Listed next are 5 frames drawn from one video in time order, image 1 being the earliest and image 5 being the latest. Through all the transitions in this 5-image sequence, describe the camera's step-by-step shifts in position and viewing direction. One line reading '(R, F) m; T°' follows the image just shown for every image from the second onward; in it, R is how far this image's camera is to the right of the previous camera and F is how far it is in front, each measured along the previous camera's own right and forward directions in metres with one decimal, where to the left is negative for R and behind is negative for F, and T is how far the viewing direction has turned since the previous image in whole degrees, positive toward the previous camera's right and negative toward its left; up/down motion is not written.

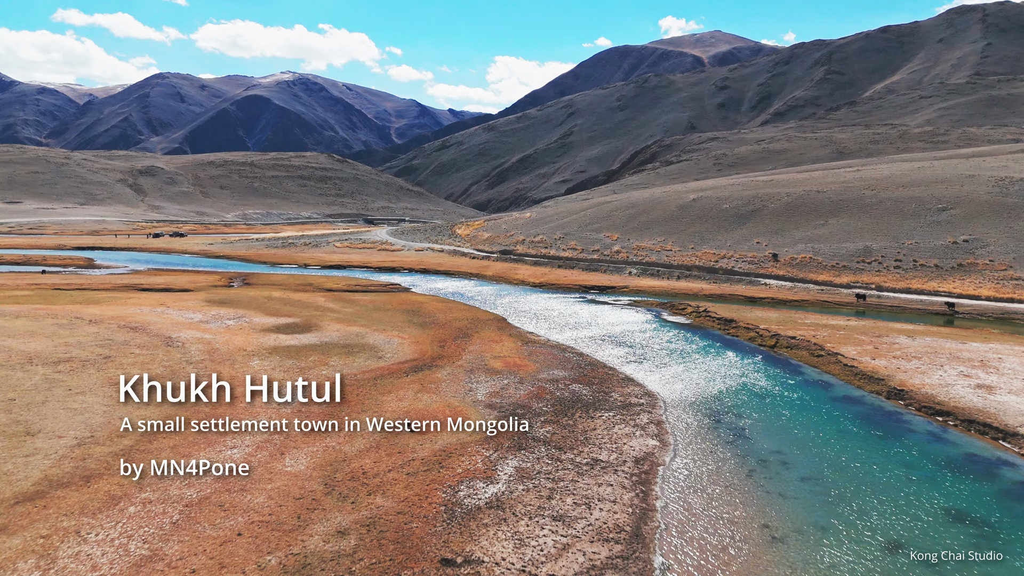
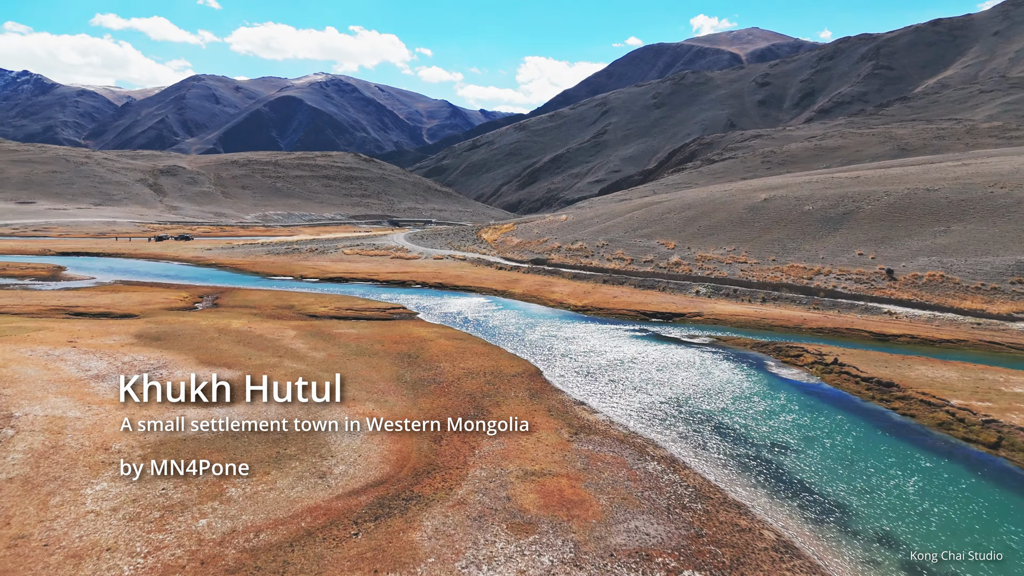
(-0.3, +12.6) m; -2°
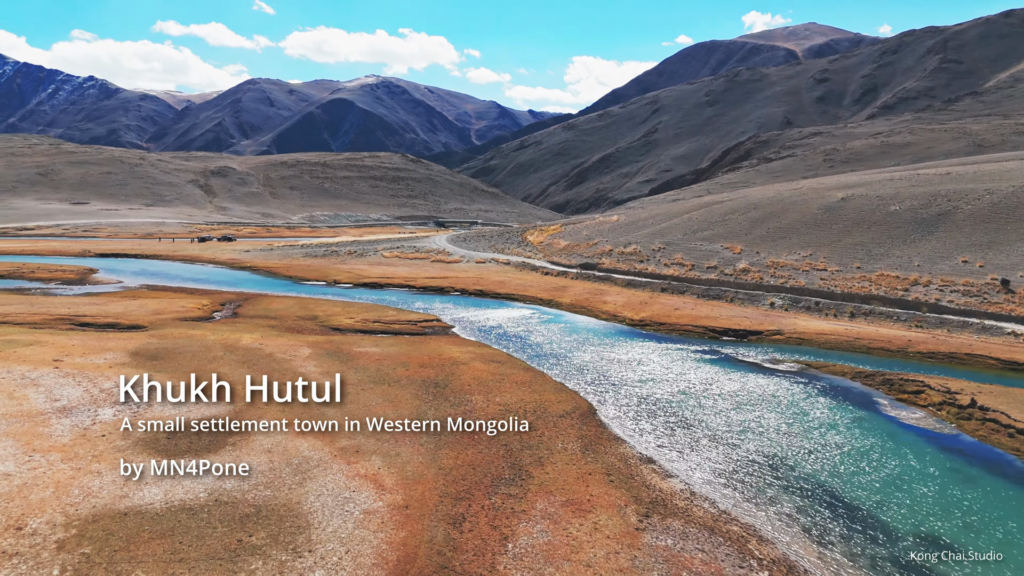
(0.0, +5.1) m; -4°
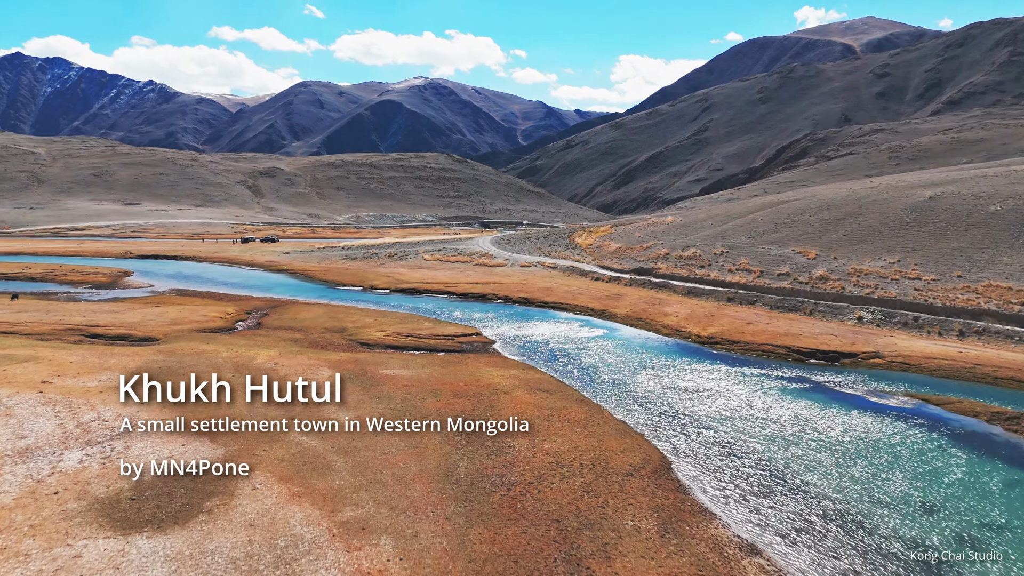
(-0.2, +4.4) m; -4°
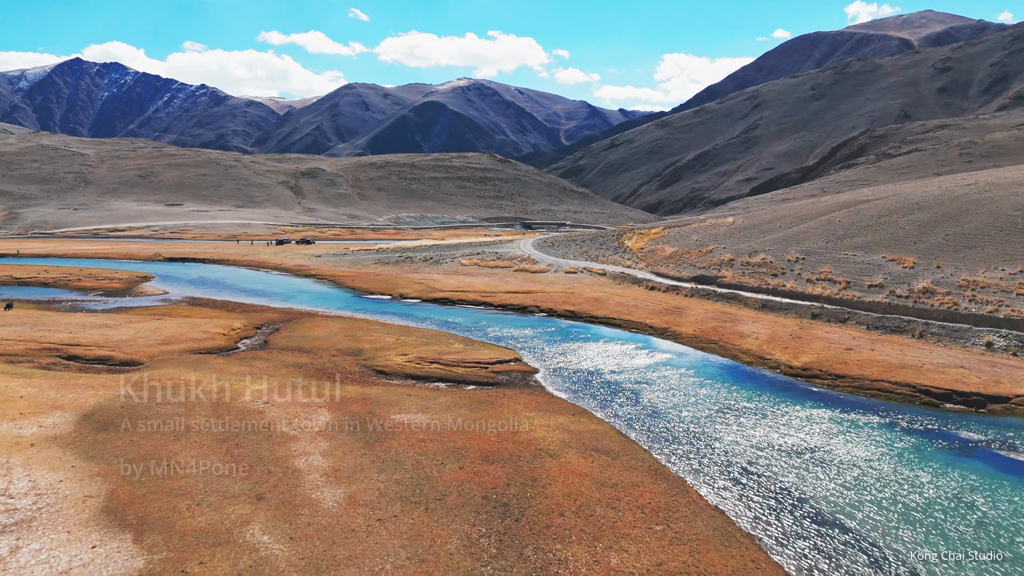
(-0.2, +6.0) m; -3°
